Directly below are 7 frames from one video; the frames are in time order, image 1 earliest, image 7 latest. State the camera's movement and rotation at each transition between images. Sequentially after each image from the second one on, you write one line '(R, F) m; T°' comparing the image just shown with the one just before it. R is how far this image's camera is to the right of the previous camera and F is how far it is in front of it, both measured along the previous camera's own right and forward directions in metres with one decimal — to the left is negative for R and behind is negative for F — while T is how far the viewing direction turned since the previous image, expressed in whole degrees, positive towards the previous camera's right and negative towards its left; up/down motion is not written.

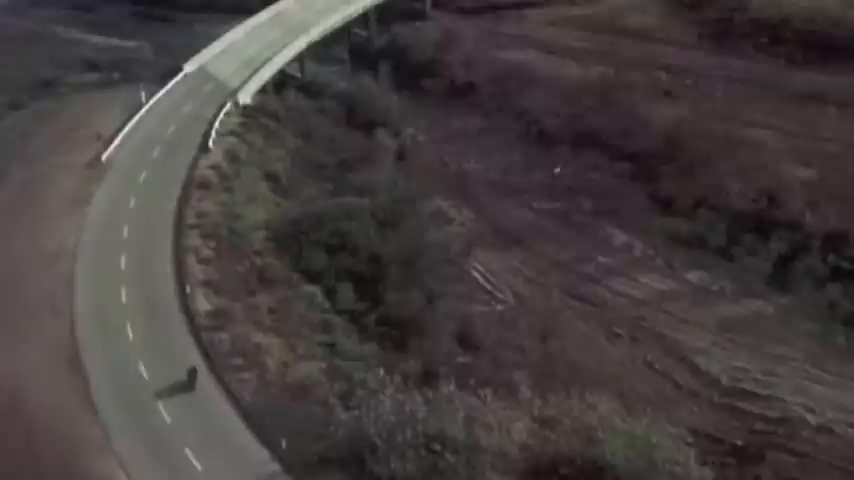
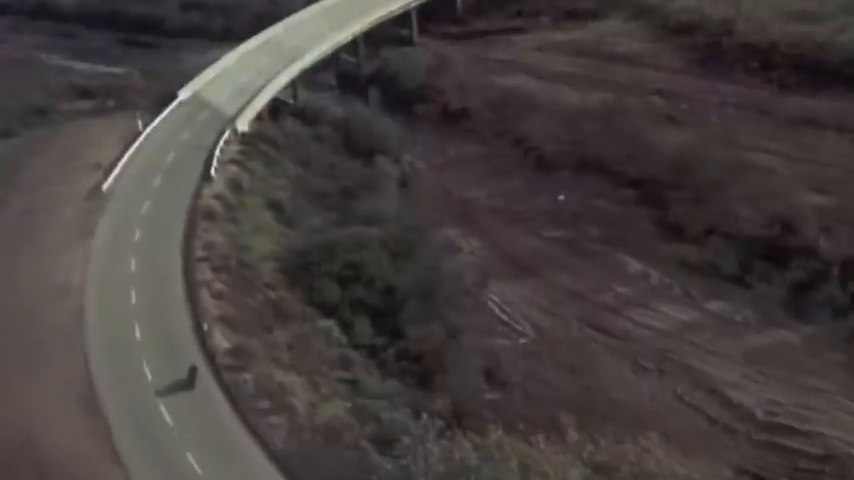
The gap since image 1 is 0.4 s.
(-0.9, +0.5) m; +2°
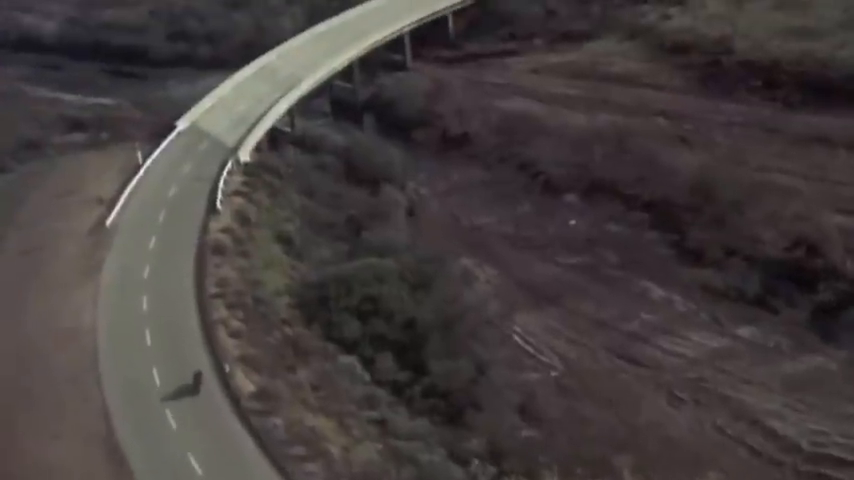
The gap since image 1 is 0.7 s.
(-0.7, +0.6) m; +1°
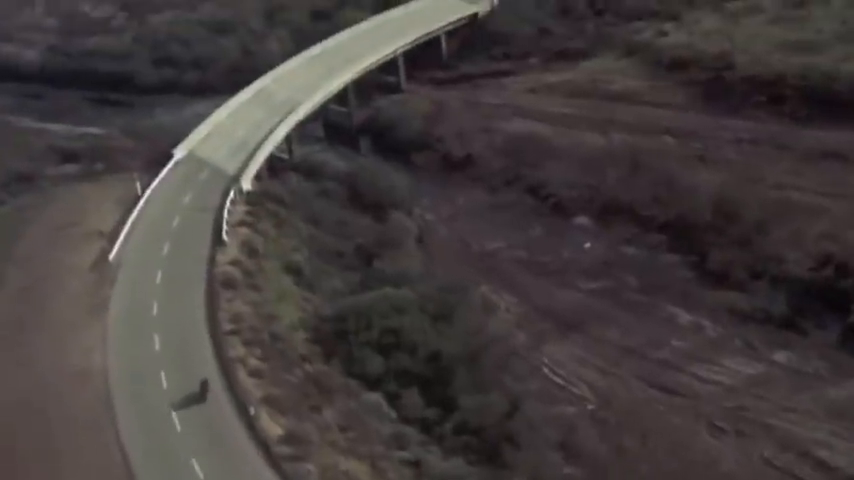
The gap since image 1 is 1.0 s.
(-0.7, +0.8) m; +1°
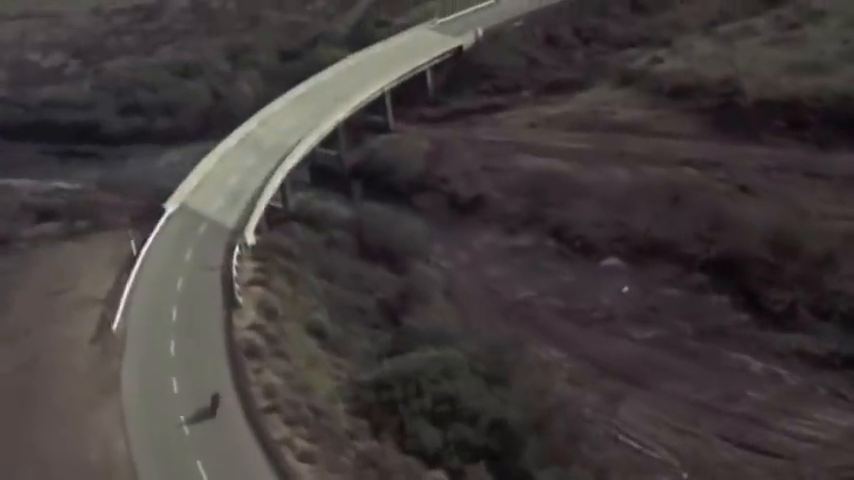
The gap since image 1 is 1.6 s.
(-1.4, +2.0) m; +3°
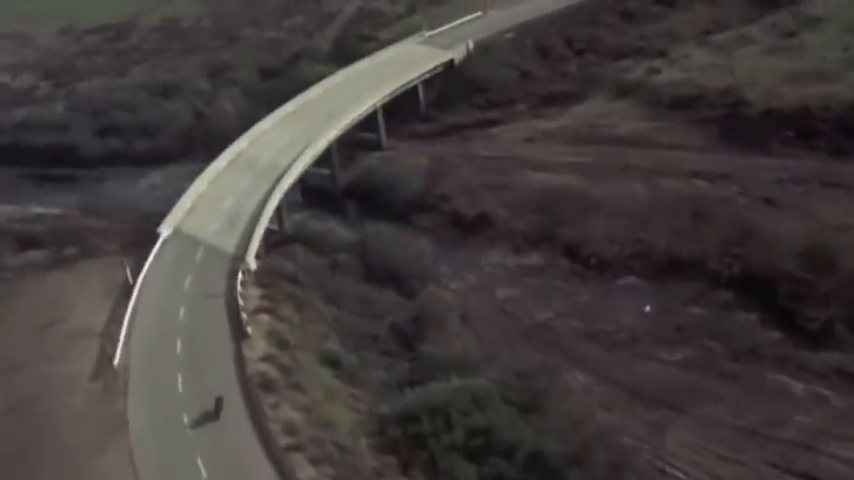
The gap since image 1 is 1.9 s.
(-0.7, +1.1) m; +2°
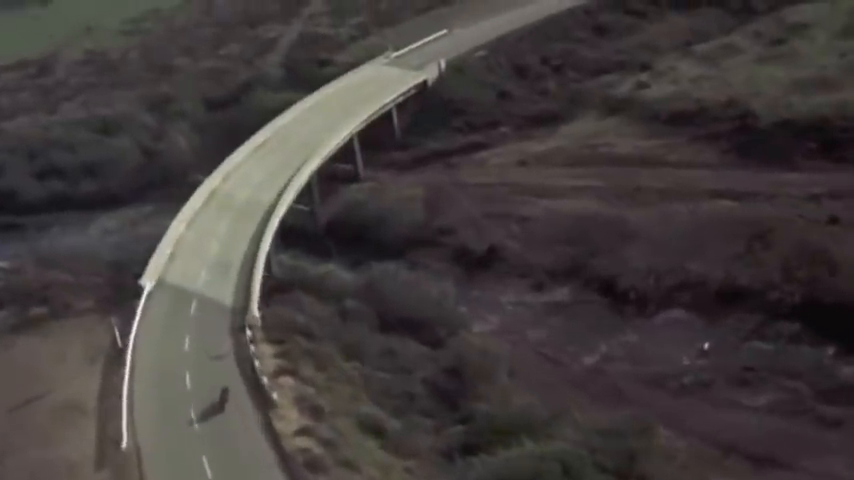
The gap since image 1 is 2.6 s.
(-1.5, +2.5) m; +4°
